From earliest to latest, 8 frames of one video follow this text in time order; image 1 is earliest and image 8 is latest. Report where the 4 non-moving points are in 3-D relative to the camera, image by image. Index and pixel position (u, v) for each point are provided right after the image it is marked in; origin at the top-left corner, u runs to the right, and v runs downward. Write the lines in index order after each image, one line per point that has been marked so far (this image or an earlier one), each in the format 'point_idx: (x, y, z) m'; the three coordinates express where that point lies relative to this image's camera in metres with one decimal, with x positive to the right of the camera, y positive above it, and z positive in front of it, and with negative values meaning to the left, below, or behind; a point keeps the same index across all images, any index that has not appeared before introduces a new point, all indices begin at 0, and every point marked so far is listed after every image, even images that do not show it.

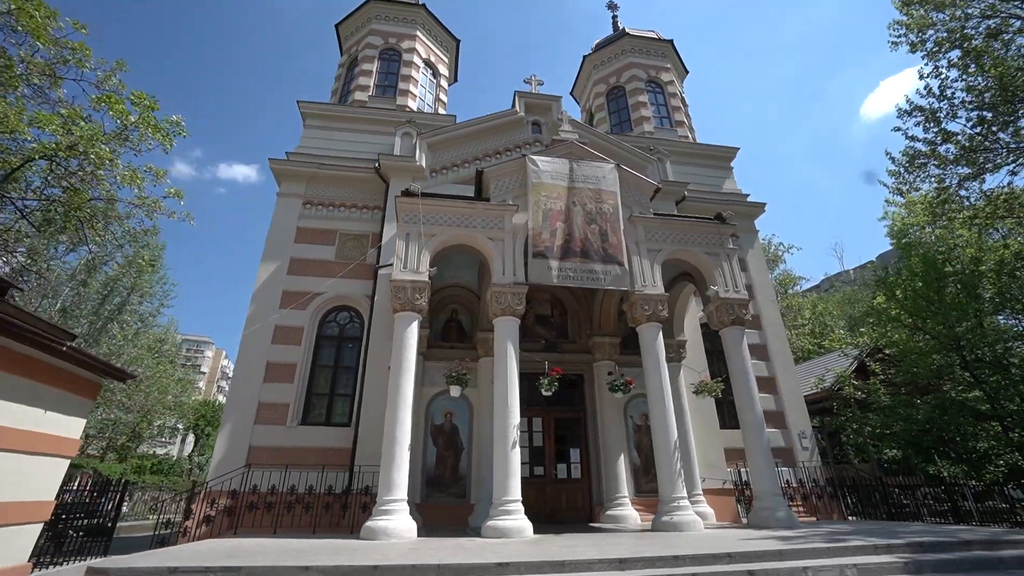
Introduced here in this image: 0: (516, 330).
0: (+0.1, -0.8, +8.6) m
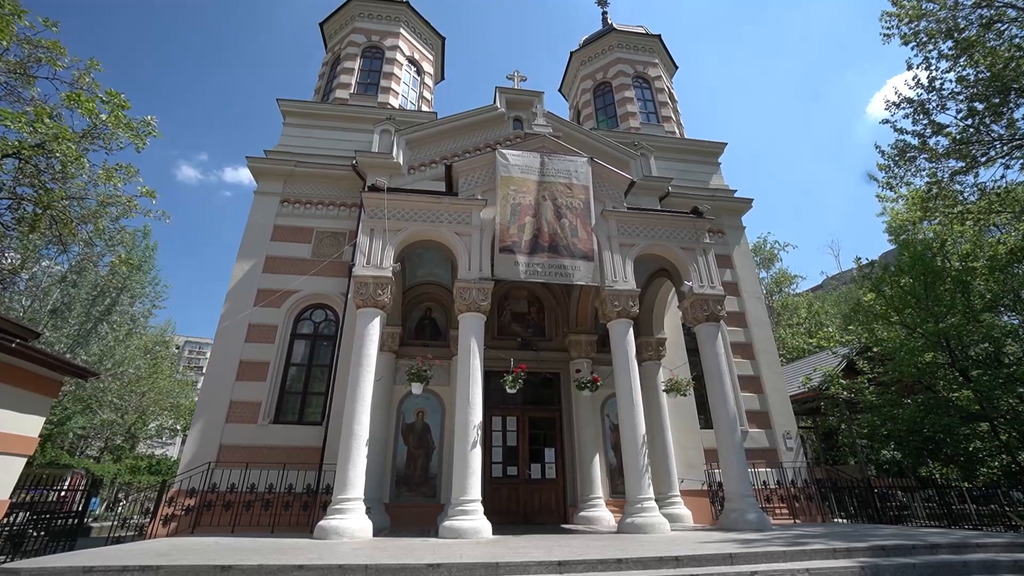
0: (-0.5, -0.7, +8.4) m
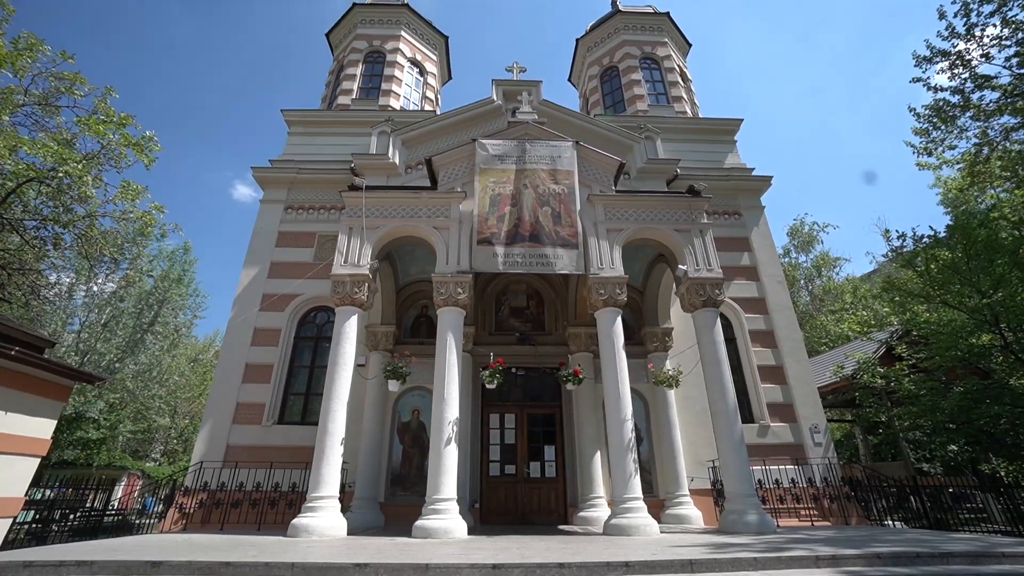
0: (-0.9, -0.6, +8.2) m
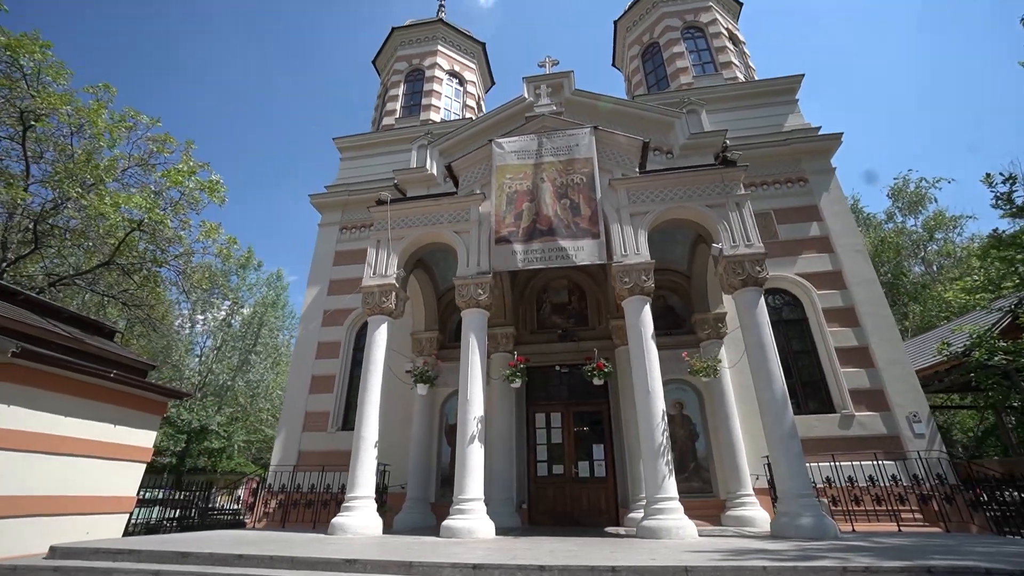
0: (-0.5, -0.6, +8.2) m
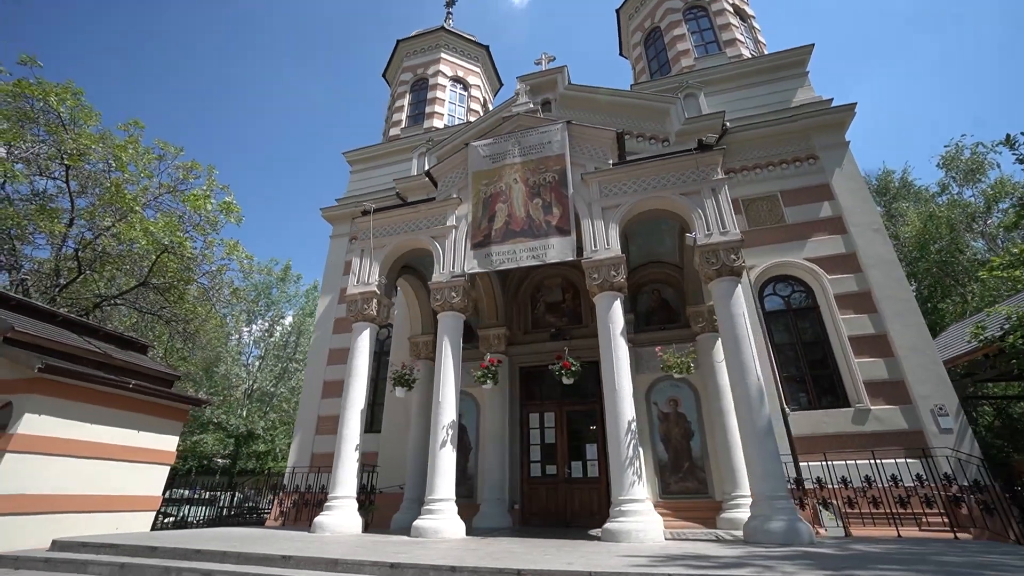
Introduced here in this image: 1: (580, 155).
0: (-1.0, -0.7, +8.3) m
1: (+1.3, +2.6, +9.0) m
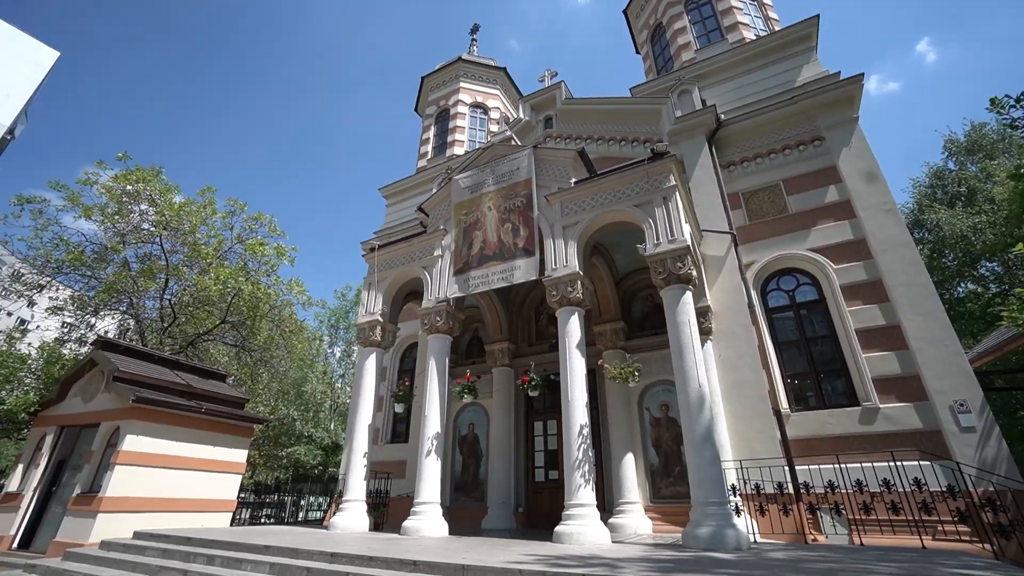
0: (-1.4, -1.1, +9.3) m
1: (+0.7, +2.3, +9.5) m
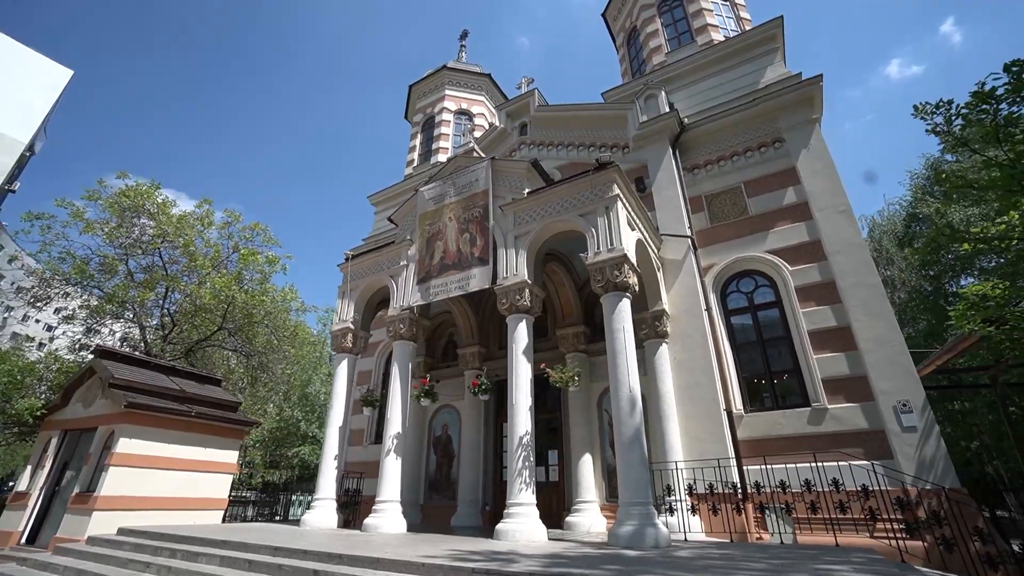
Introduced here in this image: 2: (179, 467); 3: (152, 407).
0: (-2.3, -1.3, +9.7) m
1: (-0.2, +2.1, +9.8) m
2: (-8.5, -4.6, +11.7) m
3: (-8.7, -2.9, +11.2) m
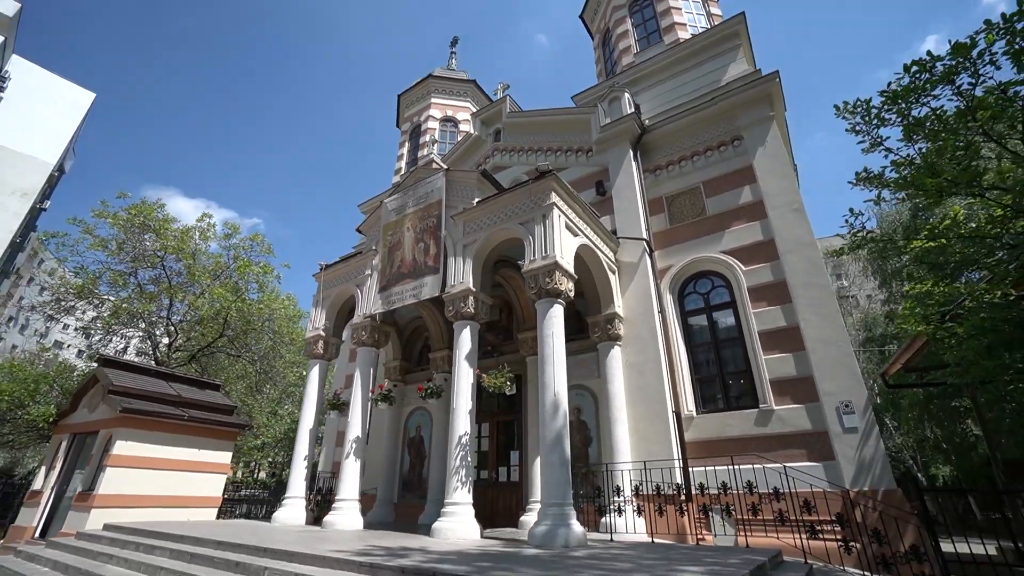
0: (-3.2, -1.5, +10.1) m
1: (-1.2, +2.0, +10.1) m
2: (-9.2, -4.9, +12.5) m
3: (-9.6, -3.2, +12.0) m
